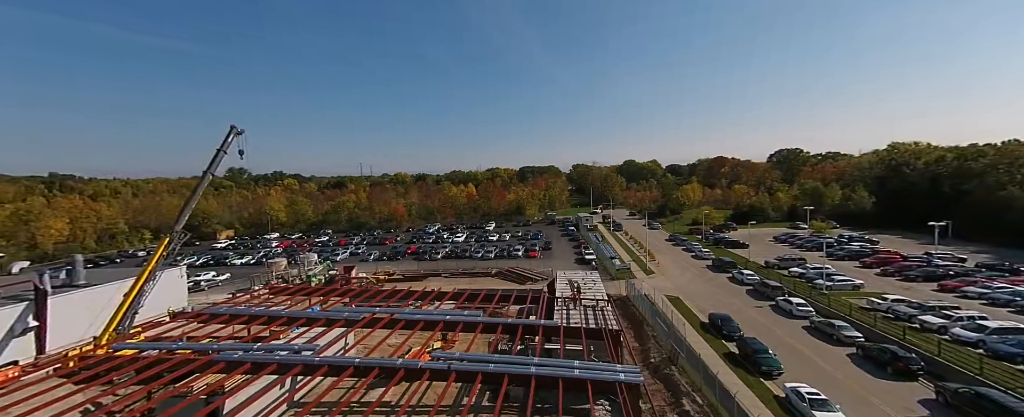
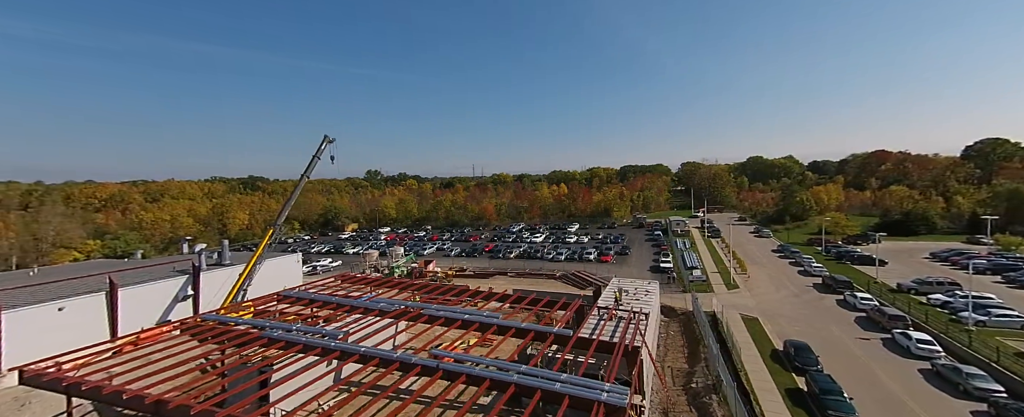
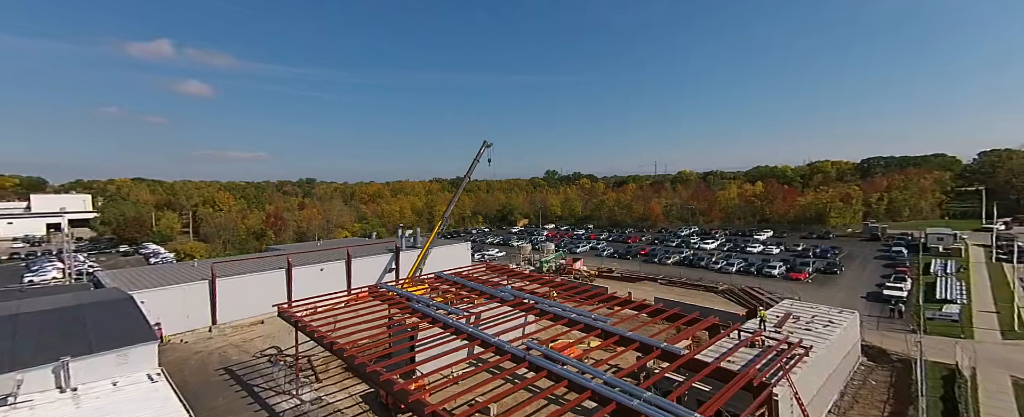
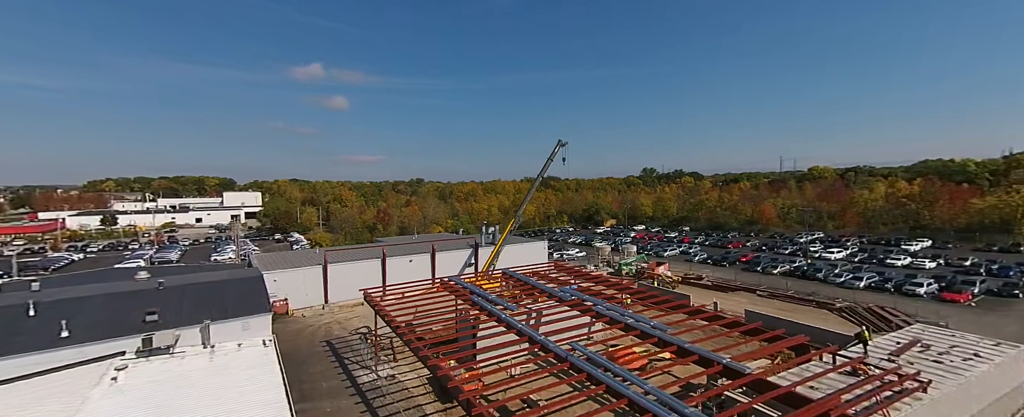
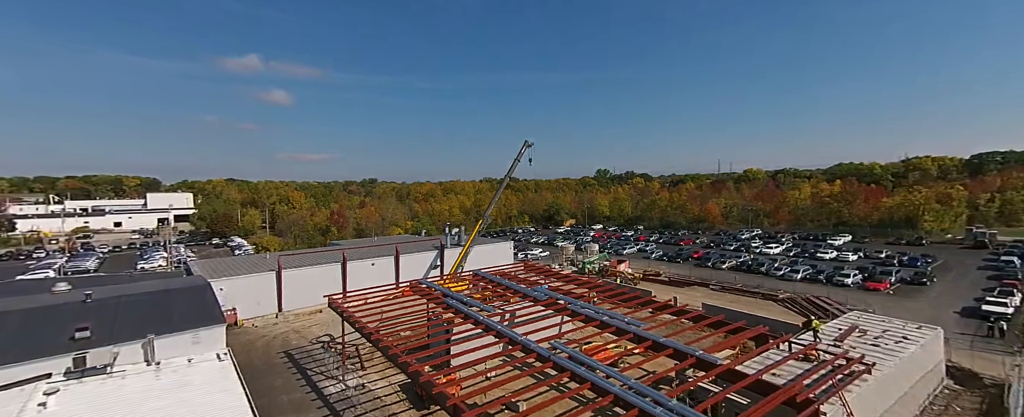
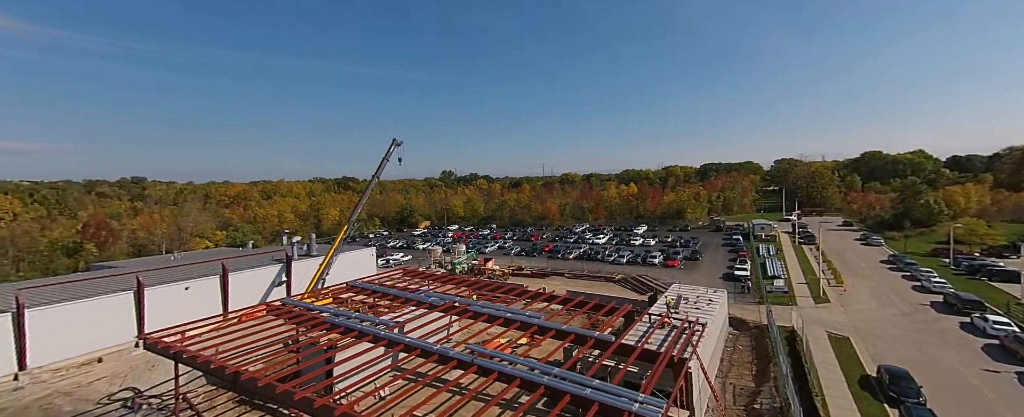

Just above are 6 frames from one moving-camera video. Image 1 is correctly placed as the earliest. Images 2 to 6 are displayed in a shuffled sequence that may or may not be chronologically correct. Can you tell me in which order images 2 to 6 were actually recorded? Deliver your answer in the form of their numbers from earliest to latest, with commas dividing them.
2, 6, 3, 5, 4
